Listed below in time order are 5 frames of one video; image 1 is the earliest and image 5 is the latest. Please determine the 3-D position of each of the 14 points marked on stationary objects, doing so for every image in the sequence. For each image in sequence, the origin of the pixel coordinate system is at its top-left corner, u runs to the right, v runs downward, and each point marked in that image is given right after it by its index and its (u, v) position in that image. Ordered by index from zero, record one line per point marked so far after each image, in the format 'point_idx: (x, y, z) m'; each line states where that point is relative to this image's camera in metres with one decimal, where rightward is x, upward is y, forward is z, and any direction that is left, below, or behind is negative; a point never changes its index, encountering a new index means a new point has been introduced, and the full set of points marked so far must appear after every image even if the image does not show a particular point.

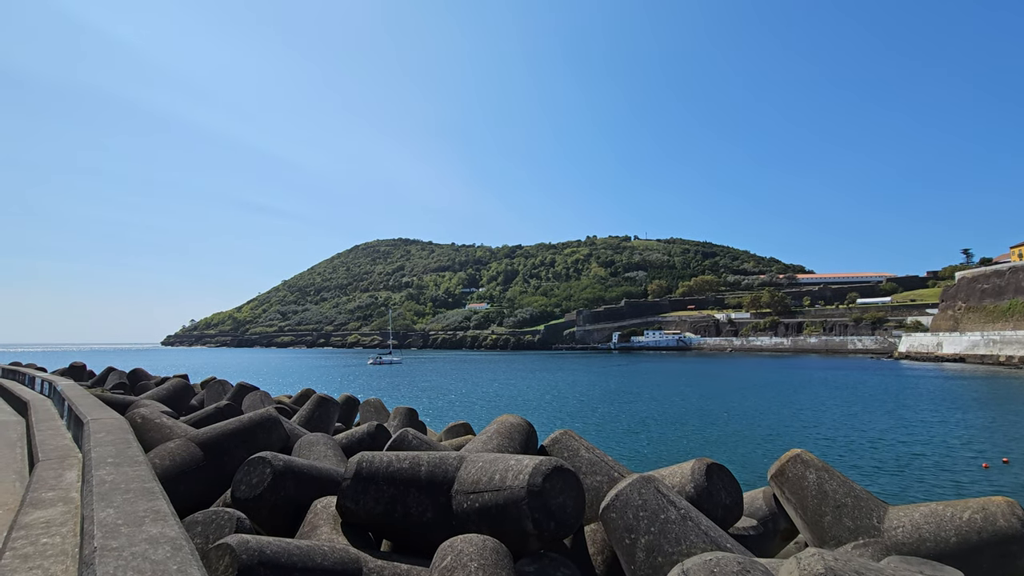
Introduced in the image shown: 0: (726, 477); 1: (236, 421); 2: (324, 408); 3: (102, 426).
0: (+2.4, -2.1, +5.7) m
1: (-4.7, -2.2, +8.6) m
2: (-4.6, -2.9, +12.5) m
3: (-4.2, -1.4, +5.2) m
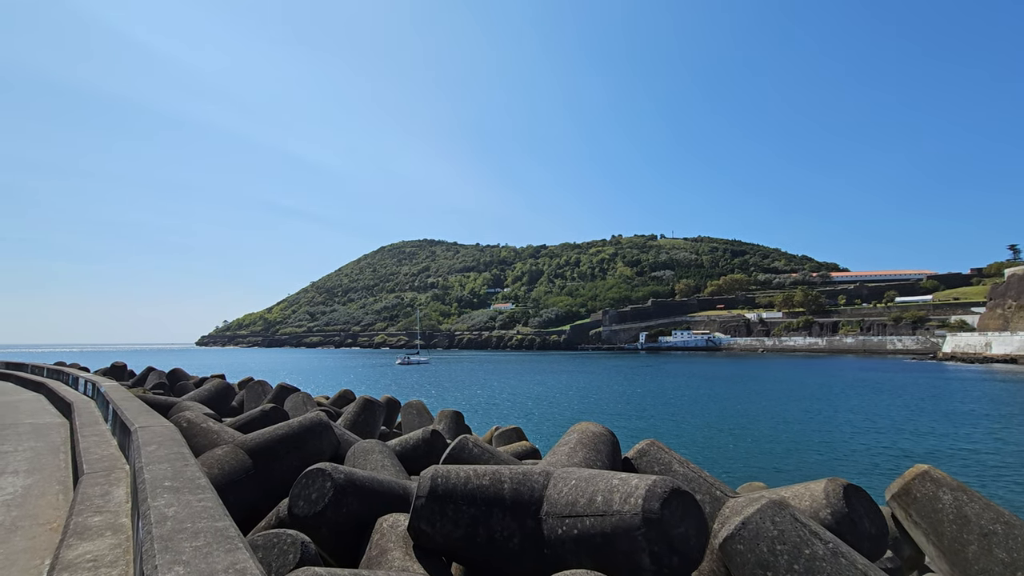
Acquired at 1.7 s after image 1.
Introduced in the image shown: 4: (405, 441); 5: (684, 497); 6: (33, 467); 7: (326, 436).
0: (+3.3, -2.0, +4.8) m
1: (-3.6, -2.2, +8.0) m
2: (-3.3, -2.8, +11.9) m
3: (-3.3, -1.3, +4.6) m
4: (-1.8, -2.6, +8.5) m
5: (+1.4, -1.7, +4.2) m
6: (-6.1, -2.3, +6.5) m
7: (-3.0, -2.4, +8.2) m
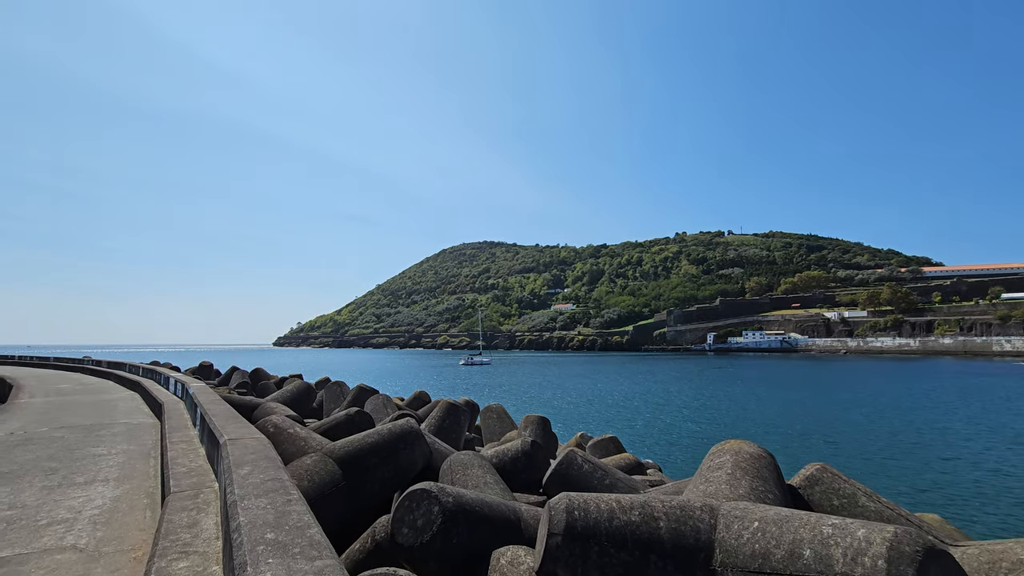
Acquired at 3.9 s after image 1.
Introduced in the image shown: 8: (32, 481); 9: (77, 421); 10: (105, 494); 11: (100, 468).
0: (+4.5, -1.8, +3.4) m
1: (-2.0, -2.1, +7.4) m
2: (-1.3, -2.8, +11.2) m
3: (-2.1, -1.3, +3.9) m
4: (-0.1, -2.5, +7.6) m
5: (+2.5, -1.6, +3.0) m
6: (-4.6, -2.2, +6.1) m
7: (-1.4, -2.3, +7.5) m
8: (-5.5, -2.2, +5.8) m
9: (-8.5, -2.6, +10.0) m
10: (-4.3, -2.2, +5.4) m
11: (-5.2, -2.3, +6.4) m
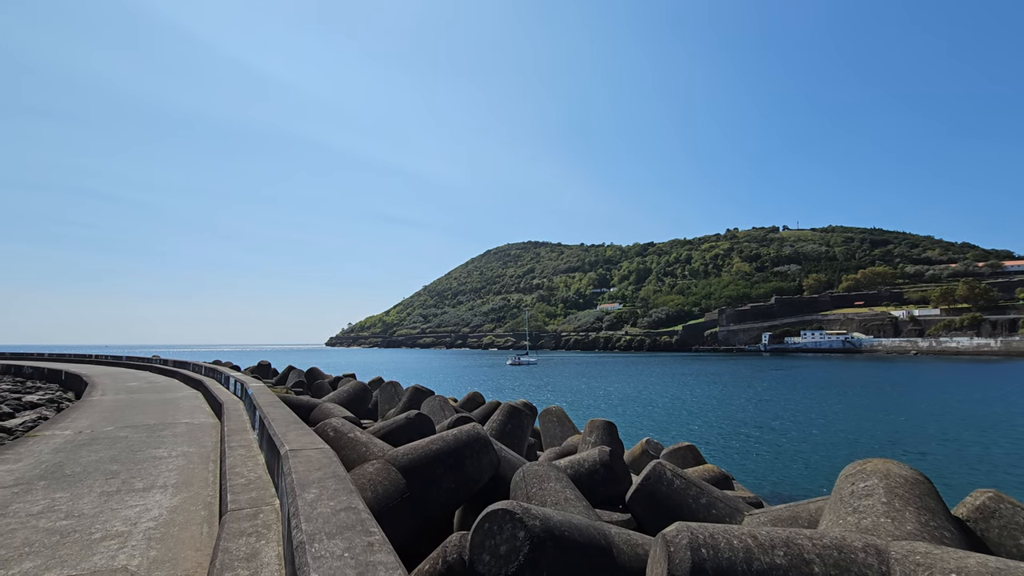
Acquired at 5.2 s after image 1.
0: (+5.1, -1.7, +2.2) m
1: (-1.0, -2.0, +6.8) m
2: (+0.1, -2.7, +10.5) m
3: (-1.4, -1.2, +3.4) m
4: (+0.9, -2.4, +6.9) m
5: (+3.2, -1.5, +2.0) m
6: (-3.7, -2.2, +5.7) m
7: (-0.3, -2.2, +6.9) m
8: (-4.6, -2.2, +5.6) m
9: (-7.3, -2.6, +10.0) m
10: (-3.4, -2.1, +5.0) m
11: (-4.2, -2.2, +6.1) m
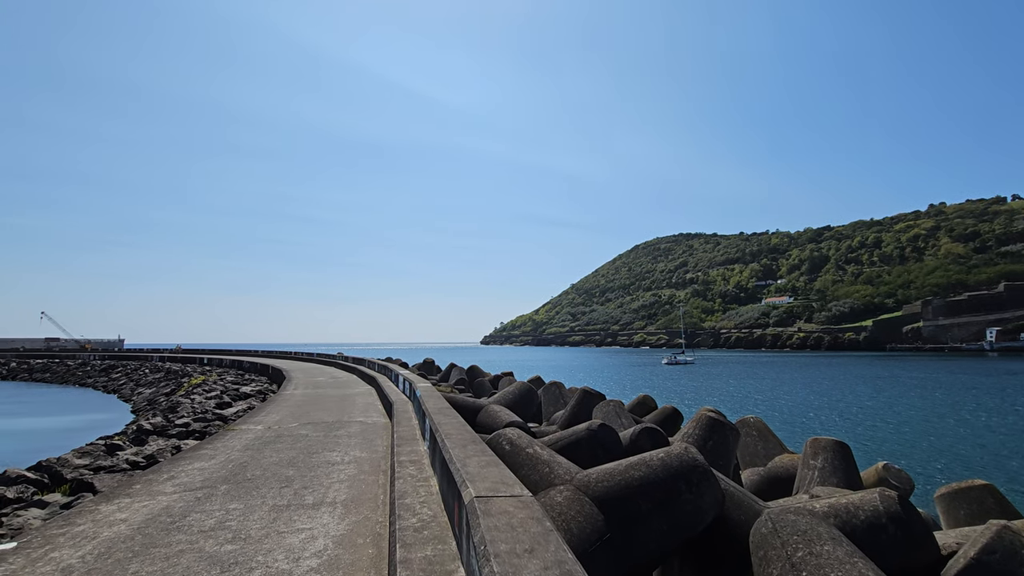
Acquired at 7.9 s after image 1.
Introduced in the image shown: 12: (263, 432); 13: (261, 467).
0: (+5.9, -1.4, -0.8) m
1: (+1.3, -1.8, +5.3) m
2: (+3.4, -2.4, +8.5) m
3: (0.0, -1.0, +2.1) m
4: (+3.2, -2.1, +4.8) m
5: (+3.9, -1.2, -0.5) m
6: (-1.6, -2.1, +5.0) m
7: (+2.0, -2.0, +5.2) m
8: (-2.5, -2.1, +5.1) m
9: (-3.8, -2.6, +10.1) m
10: (-1.5, -2.0, +4.2) m
11: (-2.0, -2.1, +5.5) m
12: (-4.2, -2.4, +8.6) m
13: (-3.1, -2.2, +6.2) m
